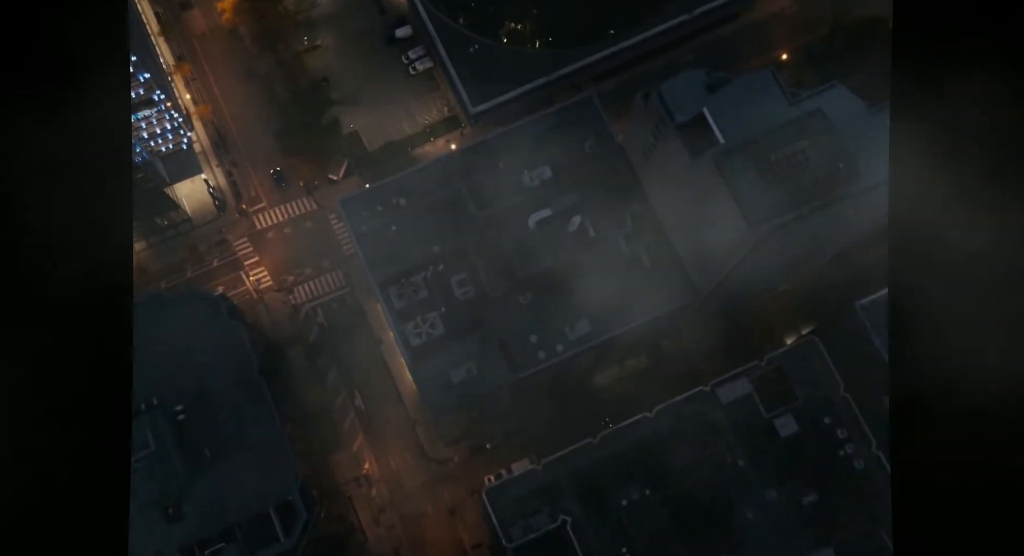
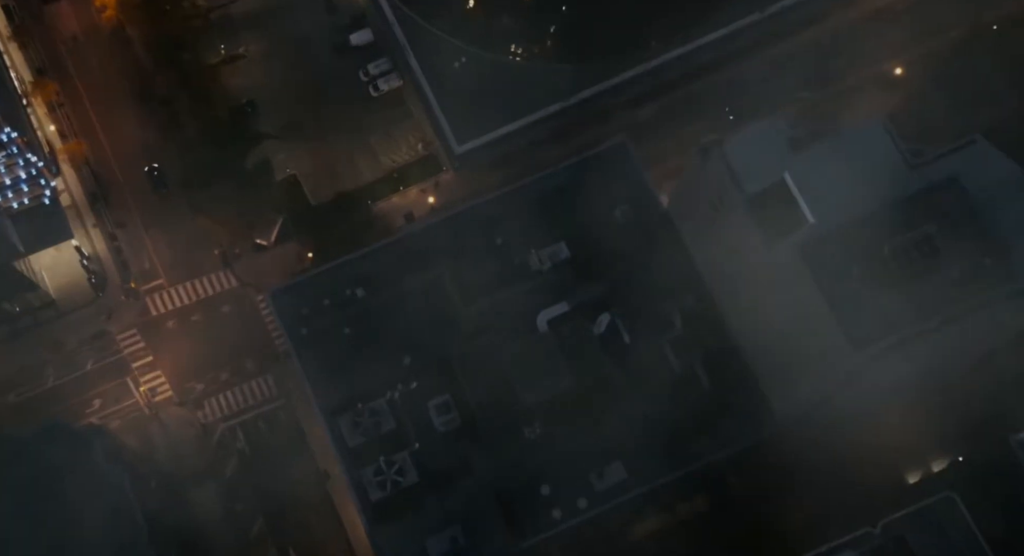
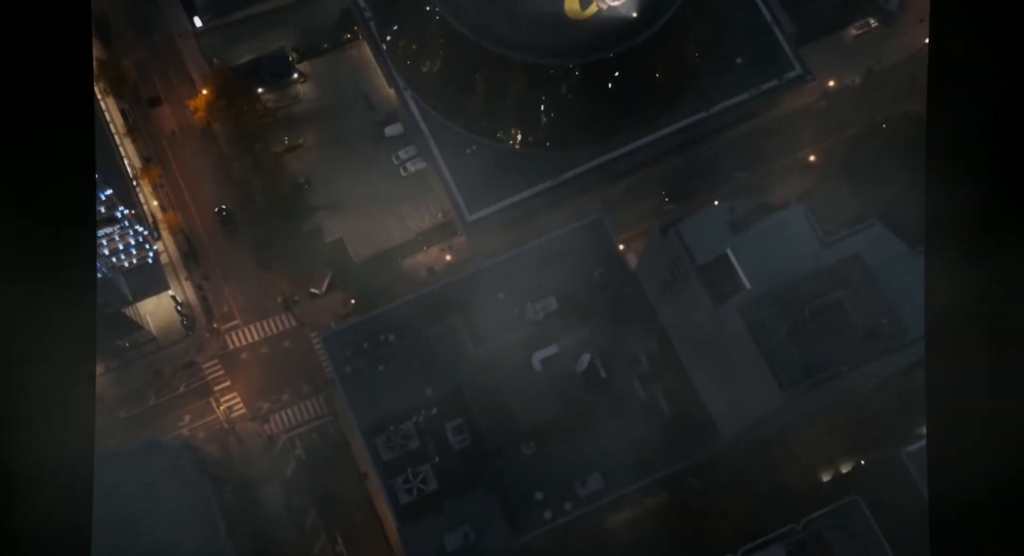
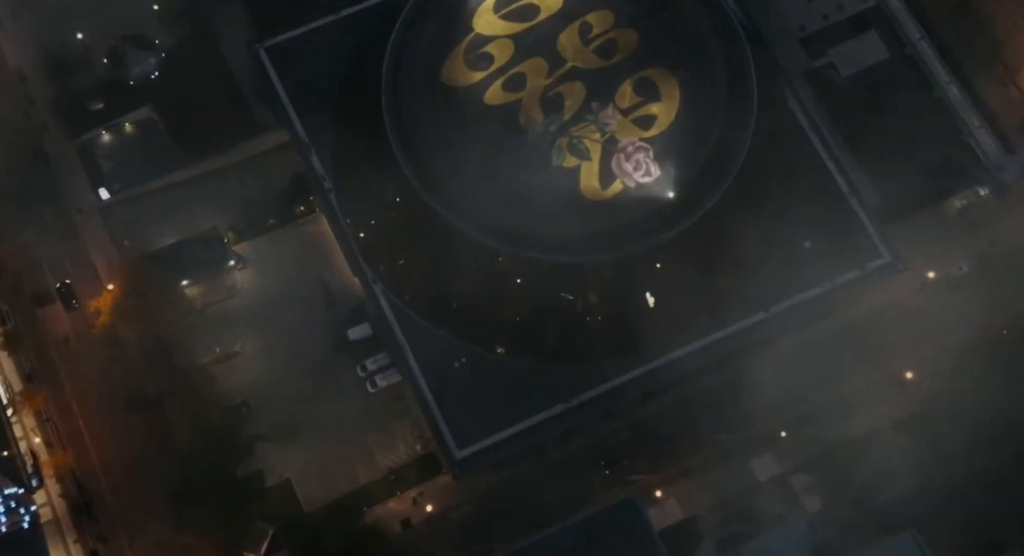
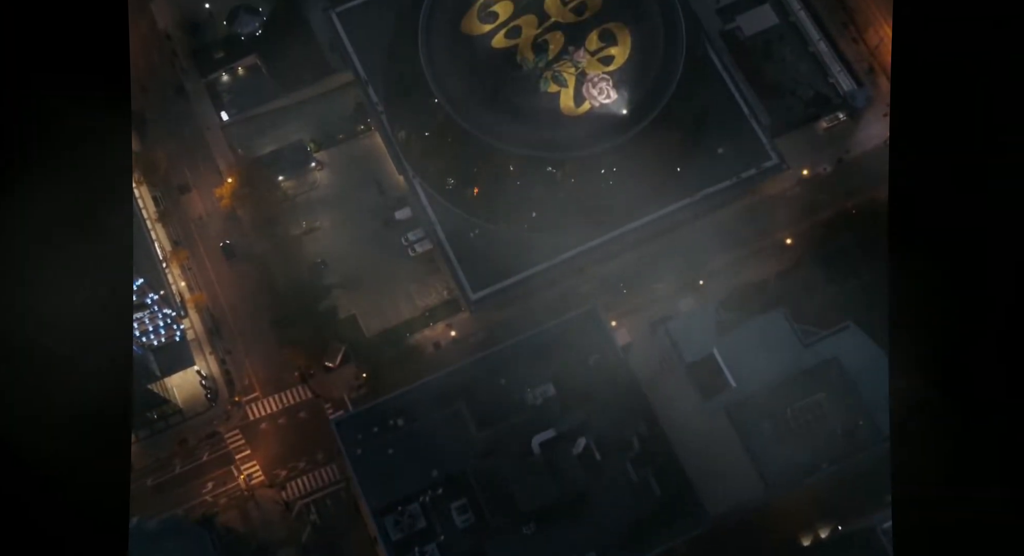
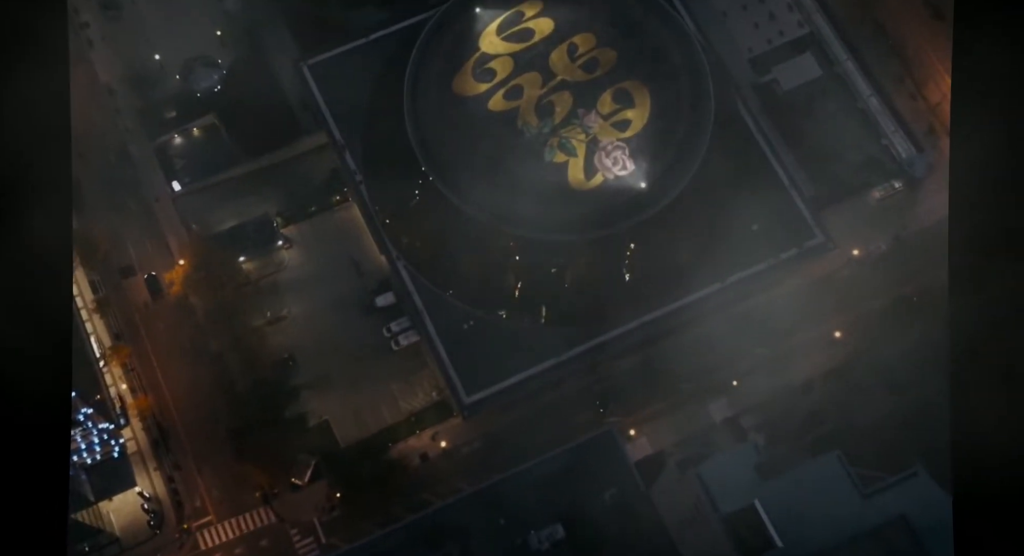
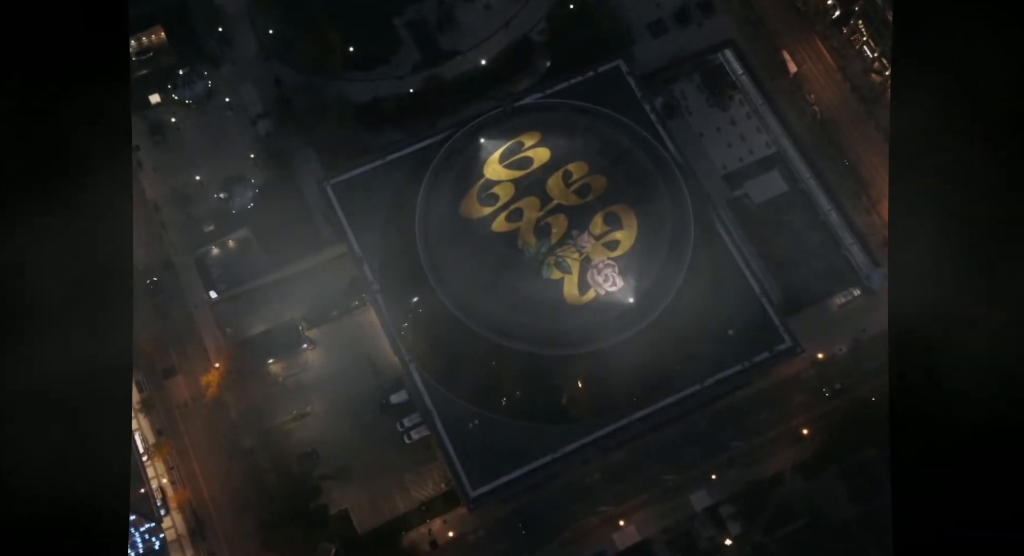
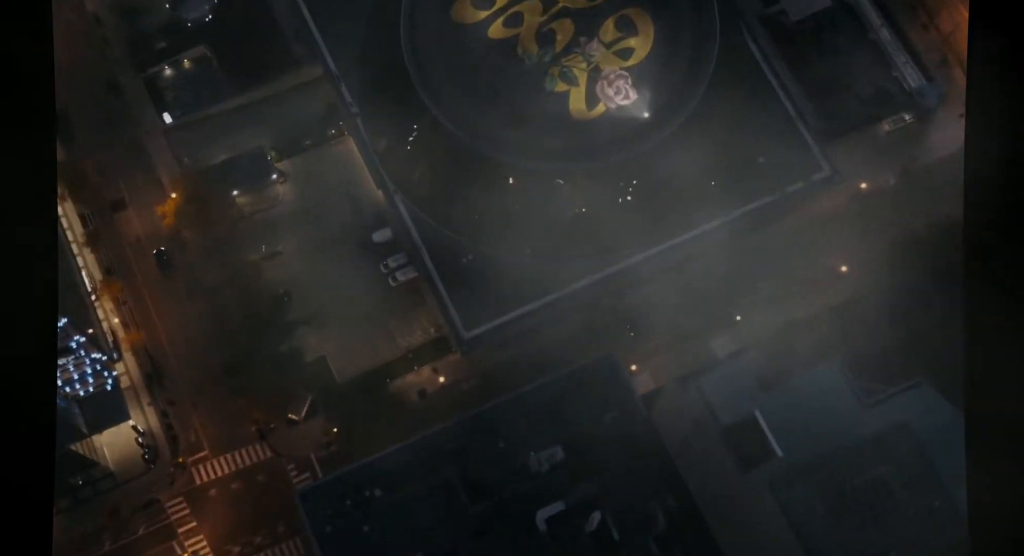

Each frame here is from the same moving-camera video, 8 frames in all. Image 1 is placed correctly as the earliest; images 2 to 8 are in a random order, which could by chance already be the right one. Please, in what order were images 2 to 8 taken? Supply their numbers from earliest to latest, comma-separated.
2, 3, 5, 8, 6, 4, 7
